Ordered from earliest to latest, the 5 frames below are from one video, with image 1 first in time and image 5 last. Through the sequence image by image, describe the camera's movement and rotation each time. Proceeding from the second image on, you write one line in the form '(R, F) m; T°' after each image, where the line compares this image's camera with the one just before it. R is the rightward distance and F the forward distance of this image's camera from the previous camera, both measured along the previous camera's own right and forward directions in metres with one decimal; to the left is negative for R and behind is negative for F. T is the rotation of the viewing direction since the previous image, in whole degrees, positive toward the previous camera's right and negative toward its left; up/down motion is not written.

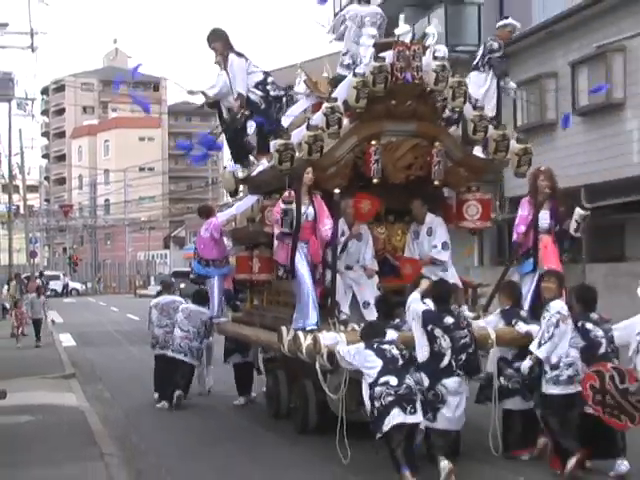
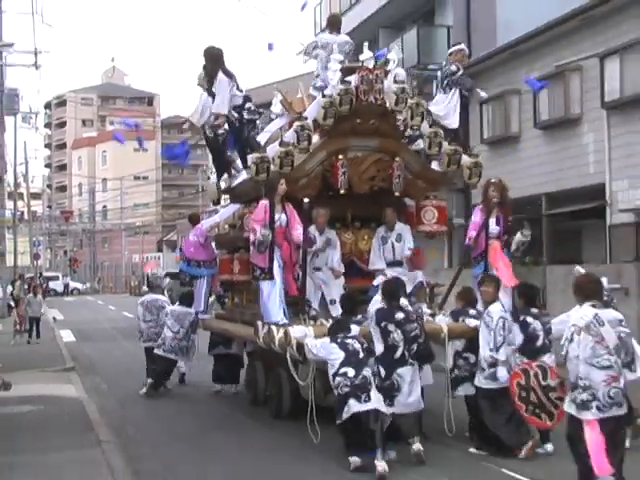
(+0.3, -1.3) m; 0°
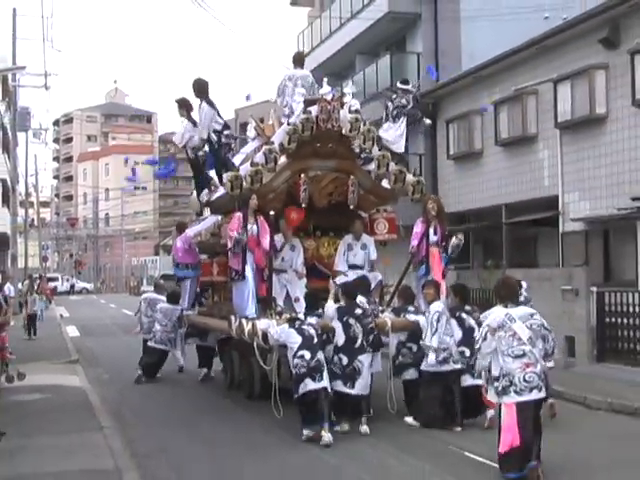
(+0.4, -1.8) m; 0°
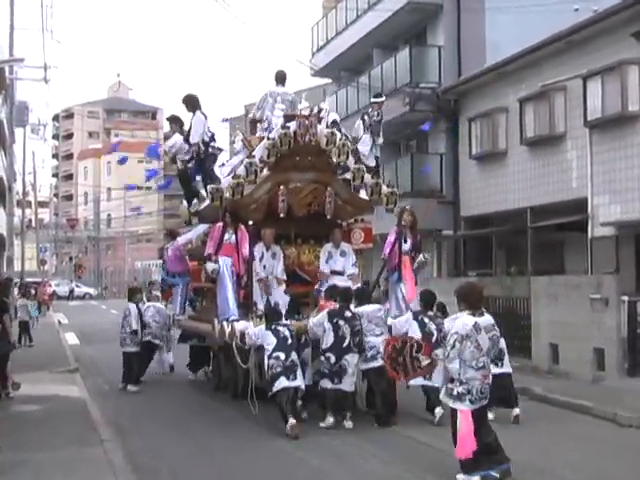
(-0.2, +1.1) m; 0°
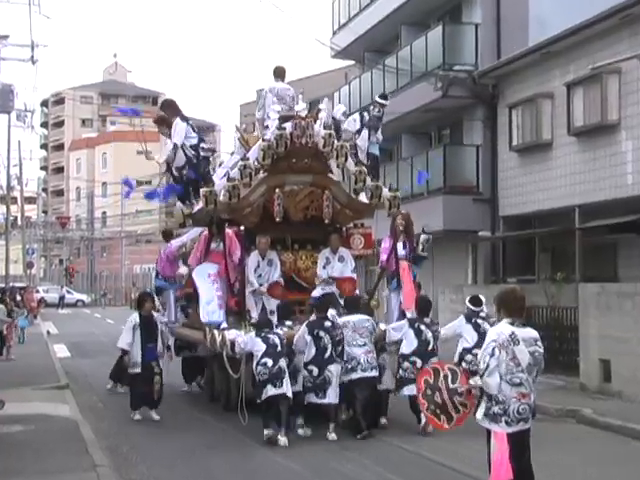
(-0.4, +2.0) m; 0°
